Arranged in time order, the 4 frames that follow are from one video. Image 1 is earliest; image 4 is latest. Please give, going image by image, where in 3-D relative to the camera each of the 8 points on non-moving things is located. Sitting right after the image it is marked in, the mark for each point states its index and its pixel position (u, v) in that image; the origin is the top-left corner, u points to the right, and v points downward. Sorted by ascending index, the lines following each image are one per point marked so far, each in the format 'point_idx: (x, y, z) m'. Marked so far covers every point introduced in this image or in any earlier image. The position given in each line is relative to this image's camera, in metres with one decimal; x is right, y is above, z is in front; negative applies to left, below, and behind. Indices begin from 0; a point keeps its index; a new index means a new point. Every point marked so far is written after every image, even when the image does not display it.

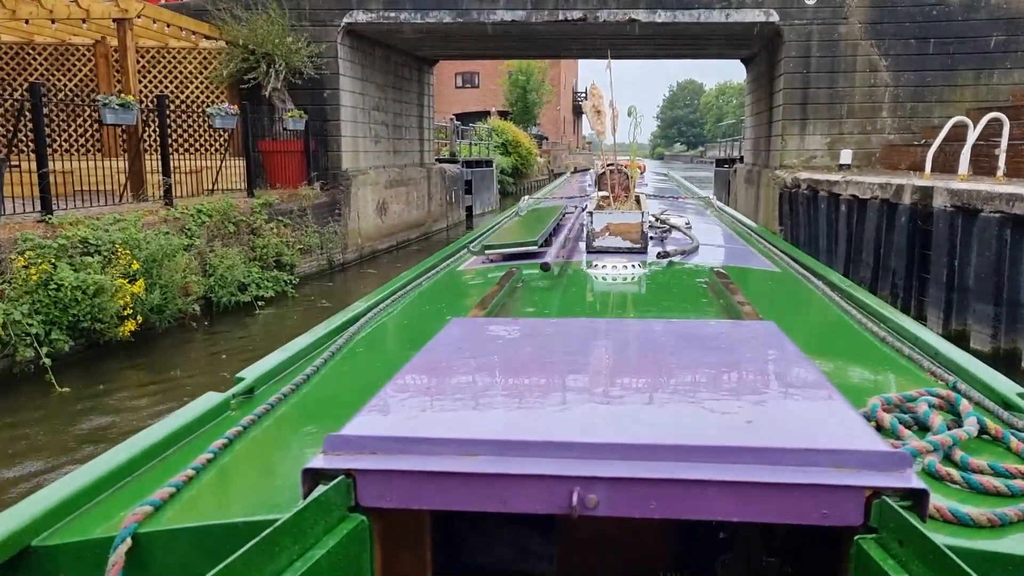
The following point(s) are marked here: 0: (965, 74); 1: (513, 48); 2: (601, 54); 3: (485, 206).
0: (+5.9, +2.8, +9.1) m
1: (0.0, +3.9, +11.3) m
2: (+1.5, +4.0, +12.1) m
3: (-0.7, +2.1, +18.1) m
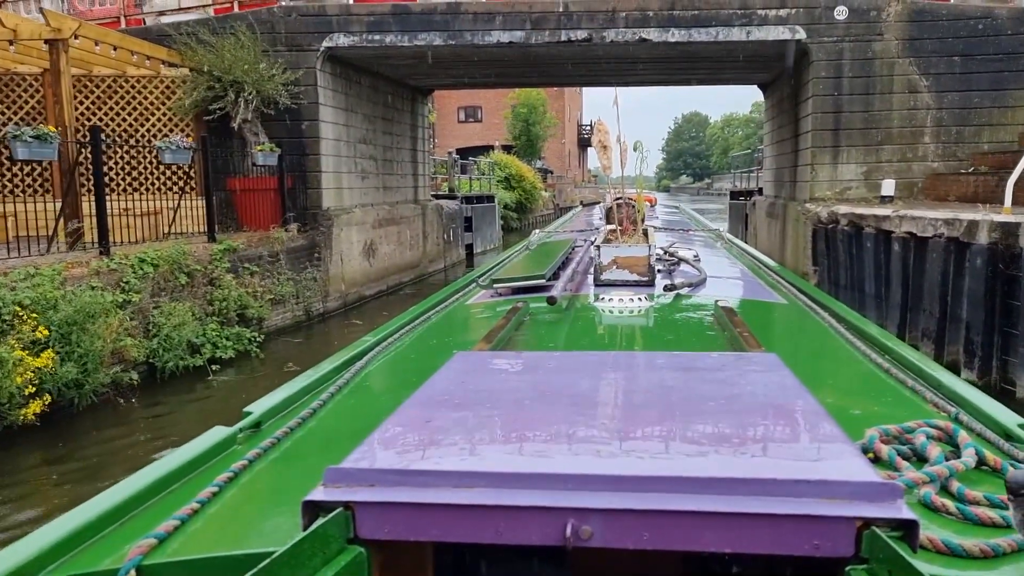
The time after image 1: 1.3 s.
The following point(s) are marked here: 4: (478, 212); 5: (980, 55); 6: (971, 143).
0: (+5.9, +2.3, +8.5) m
1: (0.0, +3.3, +10.8) m
2: (+1.5, +3.4, +11.6) m
3: (-0.6, +1.1, +17.5) m
4: (-0.8, +1.7, +16.5) m
5: (+5.4, +2.7, +8.4) m
6: (+5.5, +1.8, +8.7) m
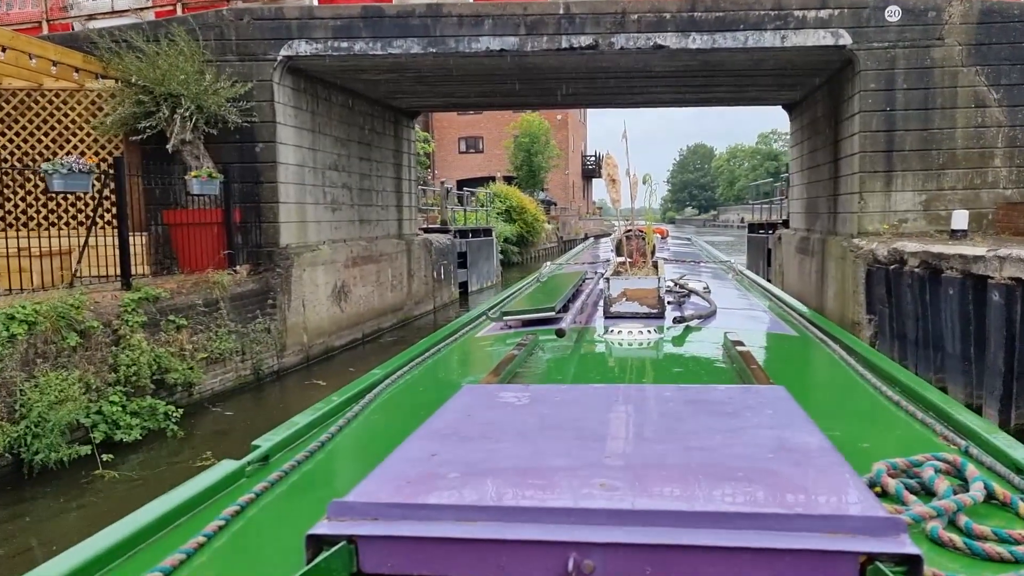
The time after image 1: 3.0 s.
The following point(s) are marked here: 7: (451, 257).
0: (+5.9, +1.8, +7.6) m
1: (0.0, +2.7, +10.0) m
2: (+1.5, +2.8, +10.8) m
3: (-0.6, +0.2, +16.7) m
4: (-0.8, +0.9, +15.6) m
5: (+5.4, +2.3, +7.6) m
6: (+5.4, +1.3, +7.8) m
7: (-1.2, +0.6, +14.0) m
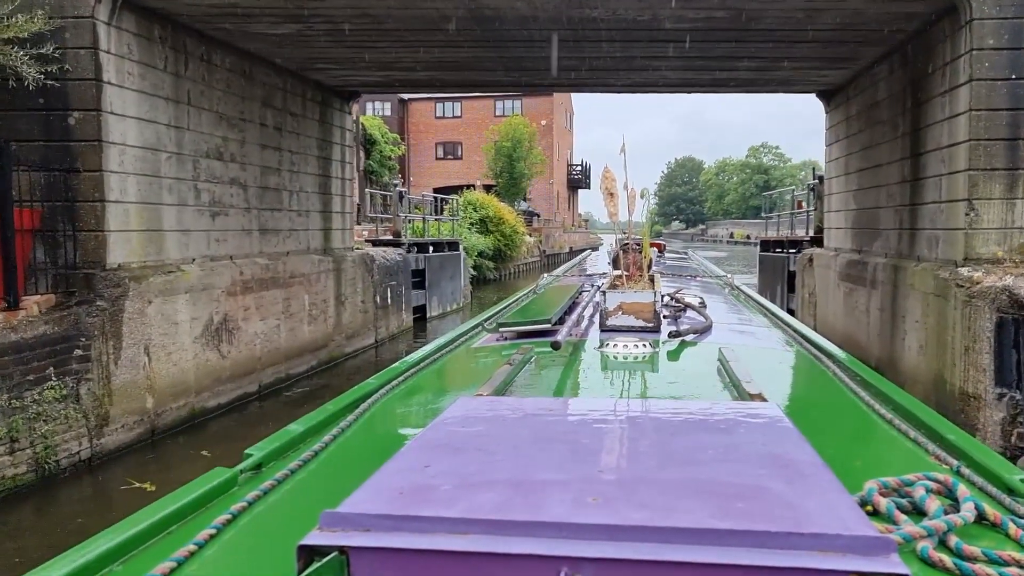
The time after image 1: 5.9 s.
0: (+5.6, +1.5, +6.2) m
1: (-0.3, +2.4, +8.5) m
2: (+1.2, +2.5, +9.3) m
3: (-1.0, -0.2, +15.1) m
4: (-1.2, +0.6, +14.0) m
5: (+5.1, +1.9, +6.1) m
6: (+5.1, +1.0, +6.3) m
7: (-1.6, +0.3, +12.4) m
